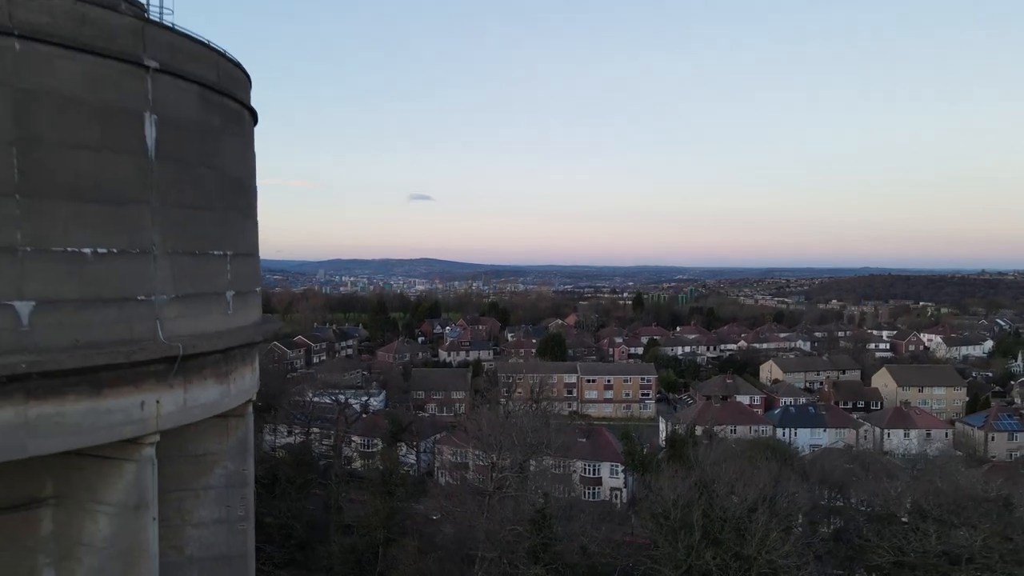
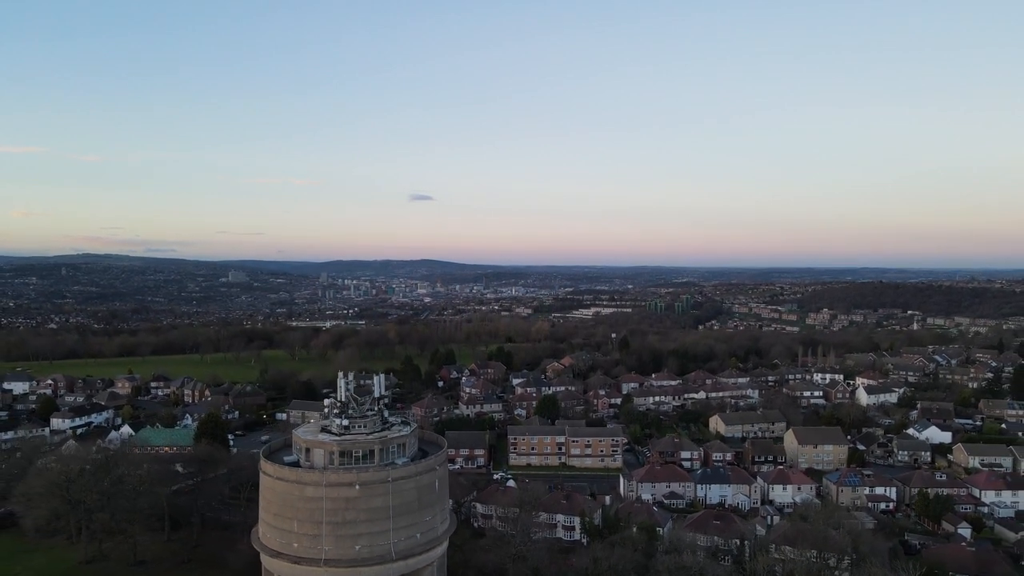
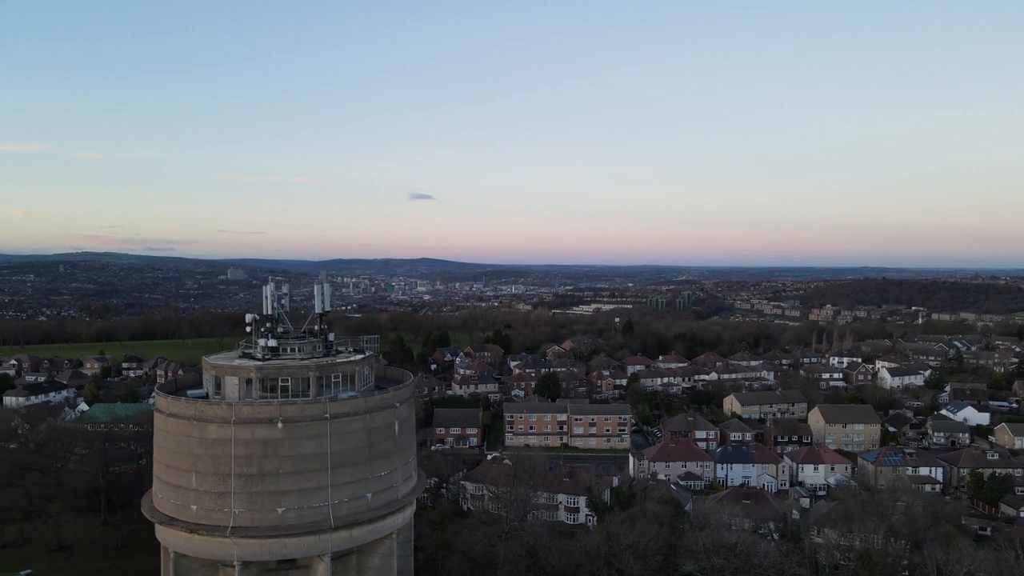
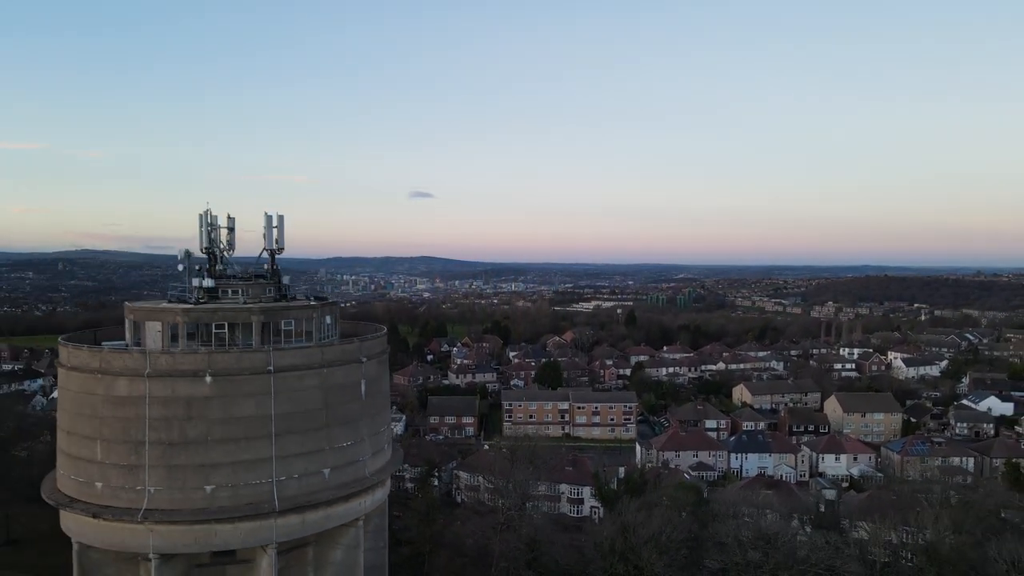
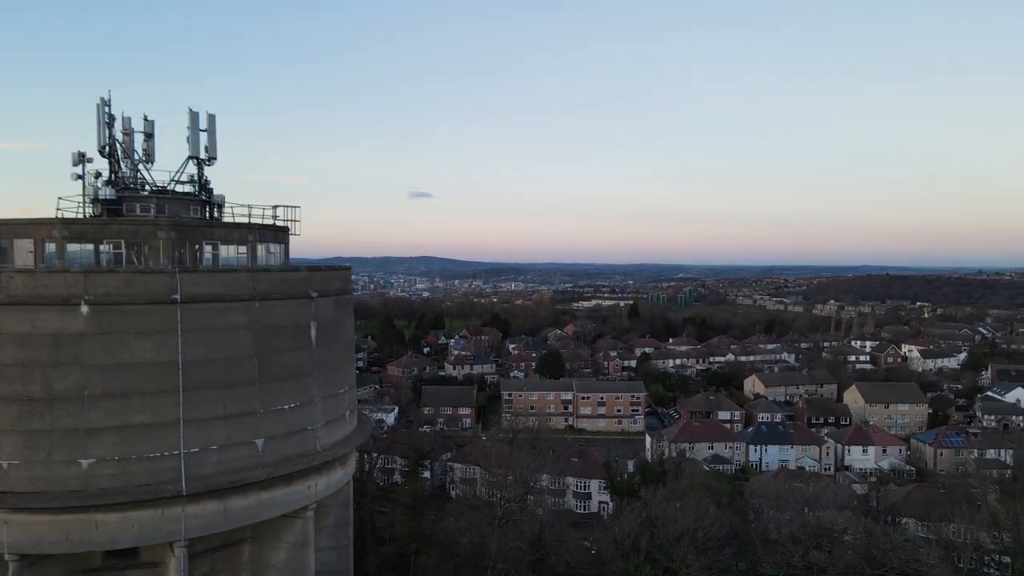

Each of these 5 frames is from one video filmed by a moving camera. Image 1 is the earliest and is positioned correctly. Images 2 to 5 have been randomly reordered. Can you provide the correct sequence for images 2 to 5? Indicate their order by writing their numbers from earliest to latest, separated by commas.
5, 4, 3, 2
